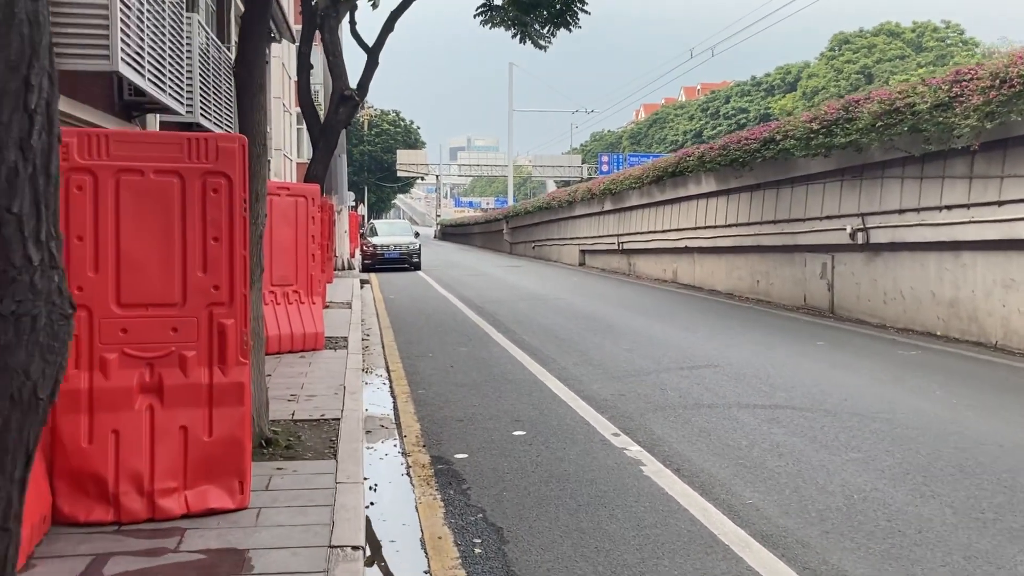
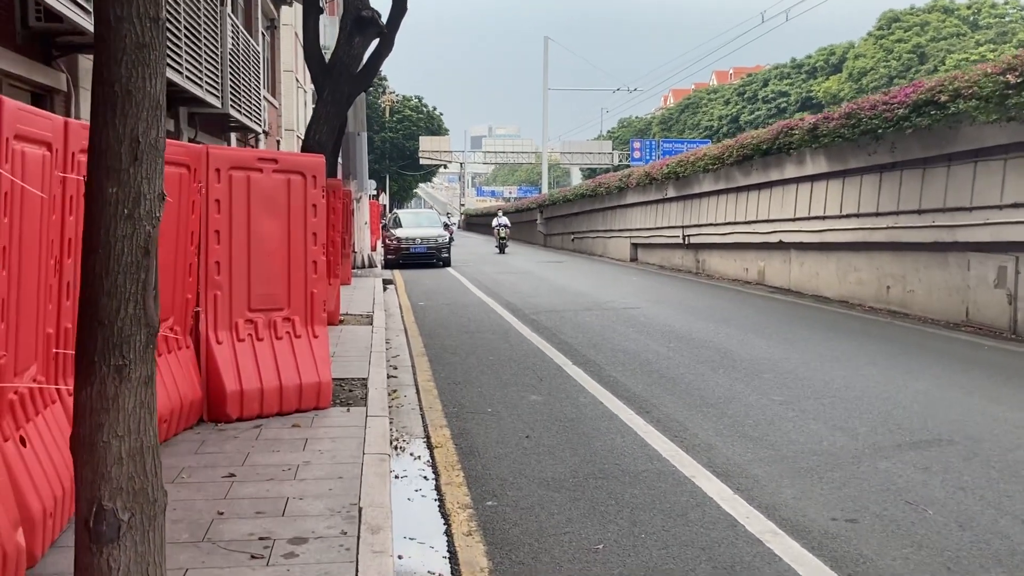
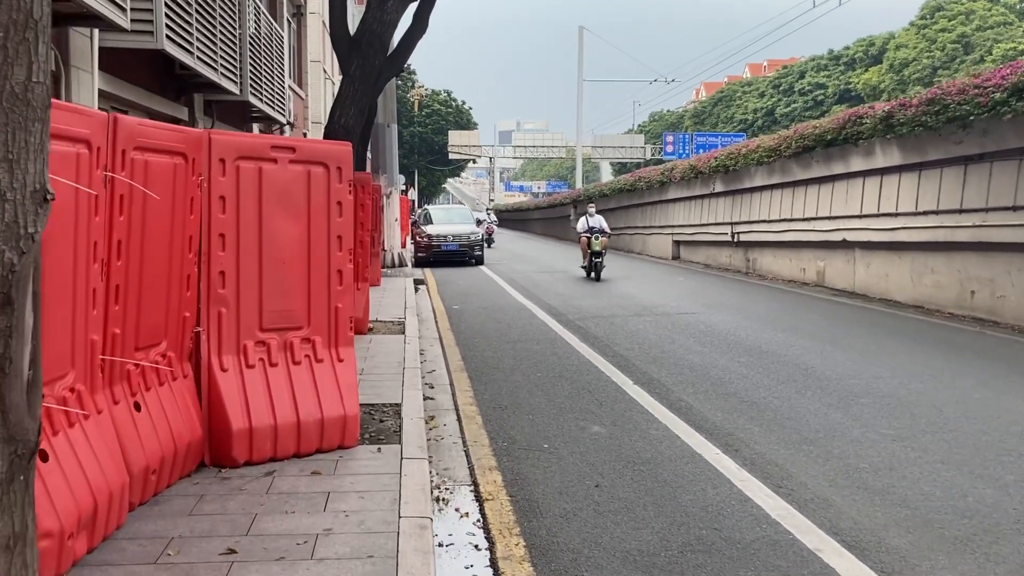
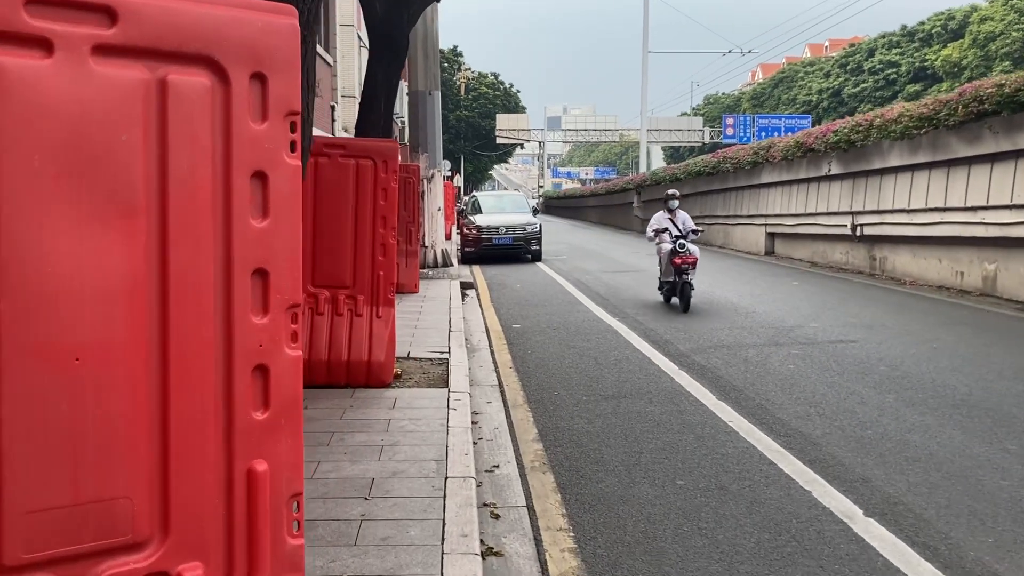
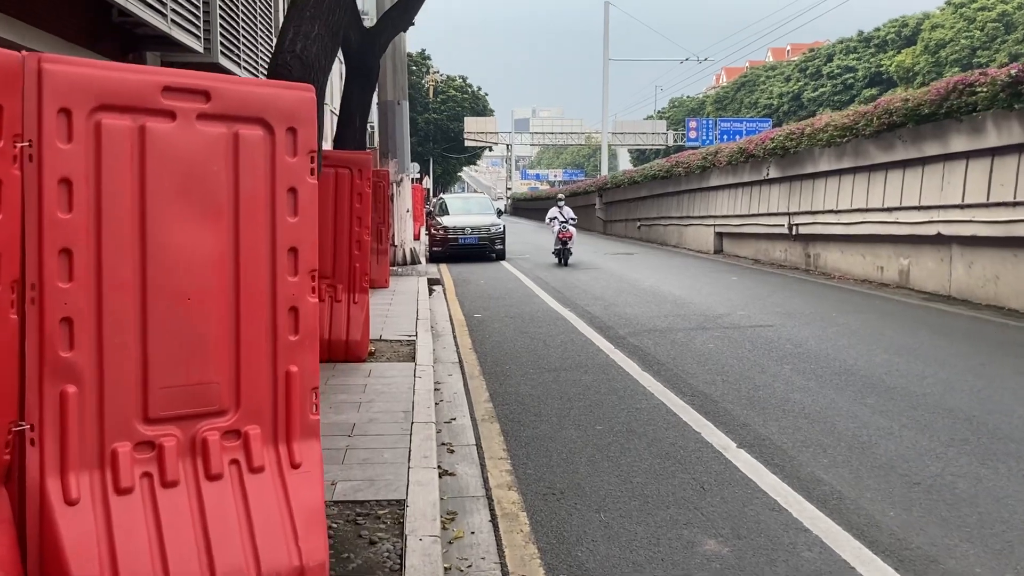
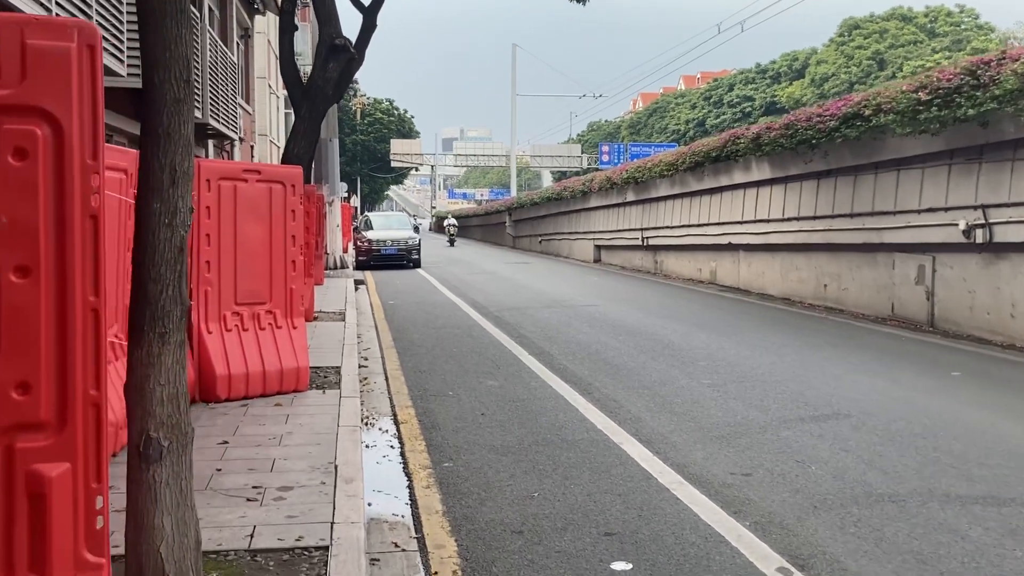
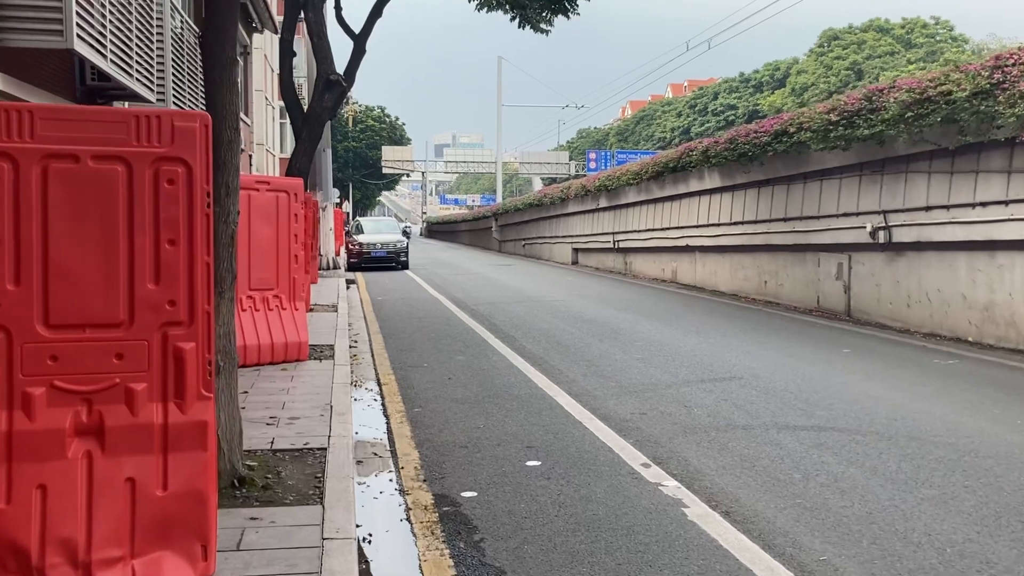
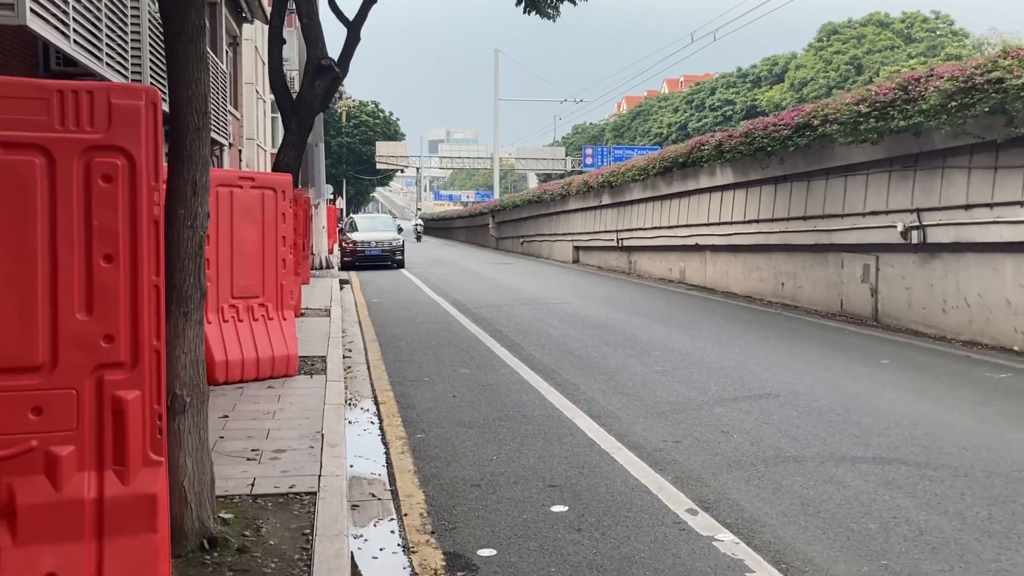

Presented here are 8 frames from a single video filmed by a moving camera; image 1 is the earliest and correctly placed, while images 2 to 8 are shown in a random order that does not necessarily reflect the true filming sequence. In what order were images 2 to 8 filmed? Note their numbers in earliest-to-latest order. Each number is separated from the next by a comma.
7, 8, 6, 2, 3, 5, 4
